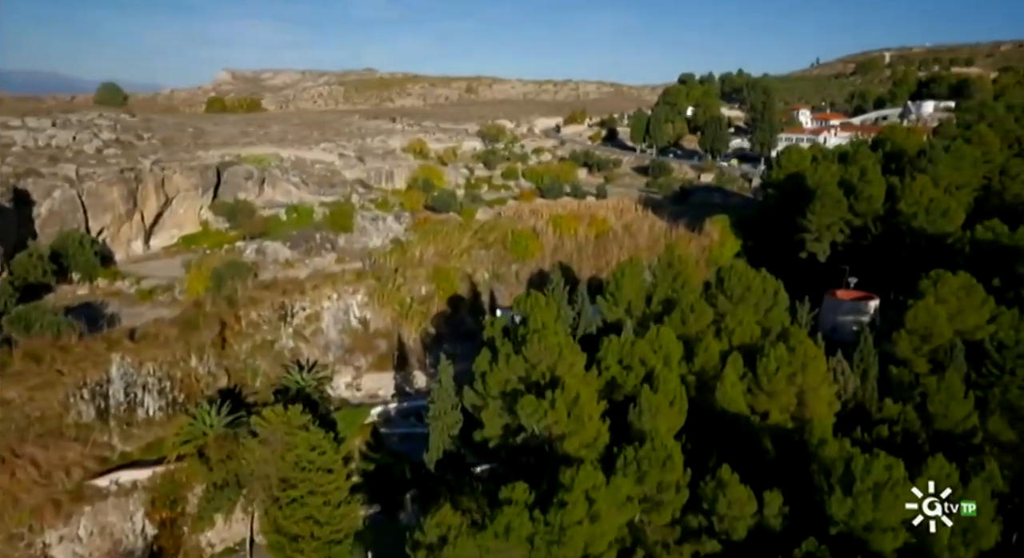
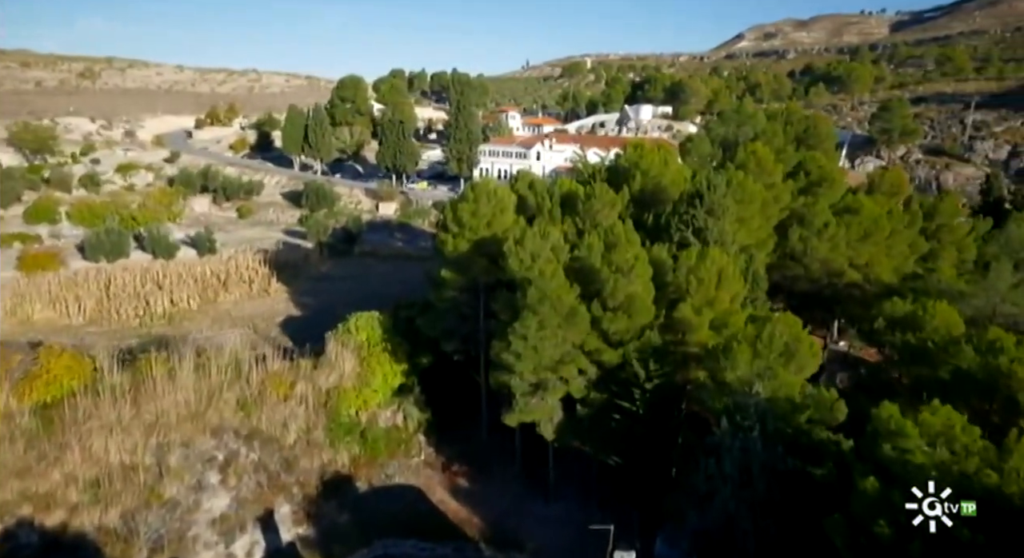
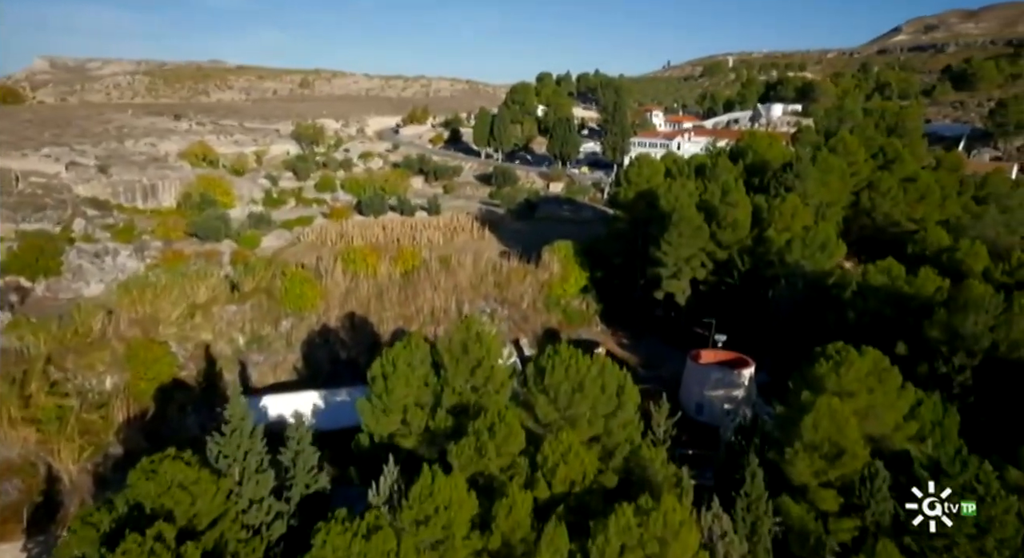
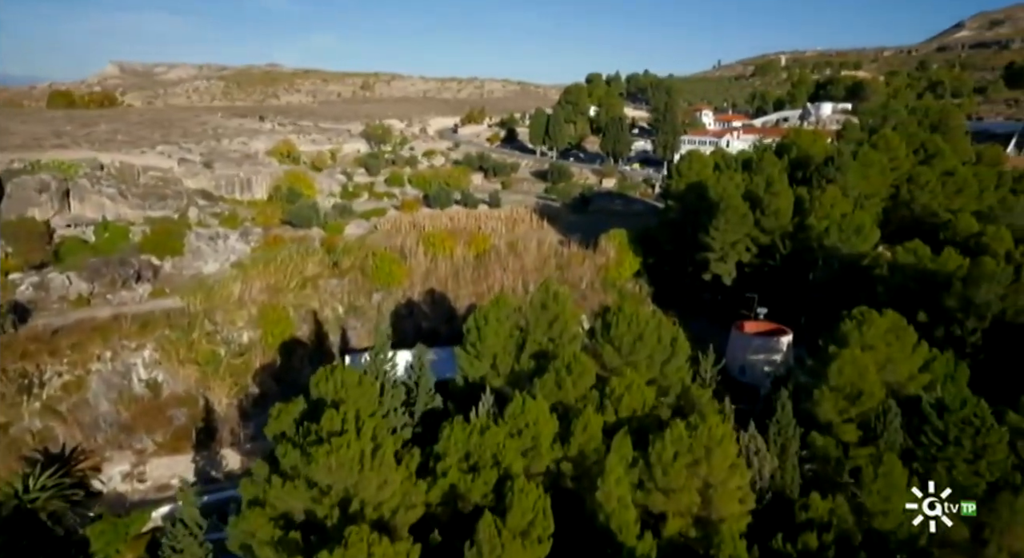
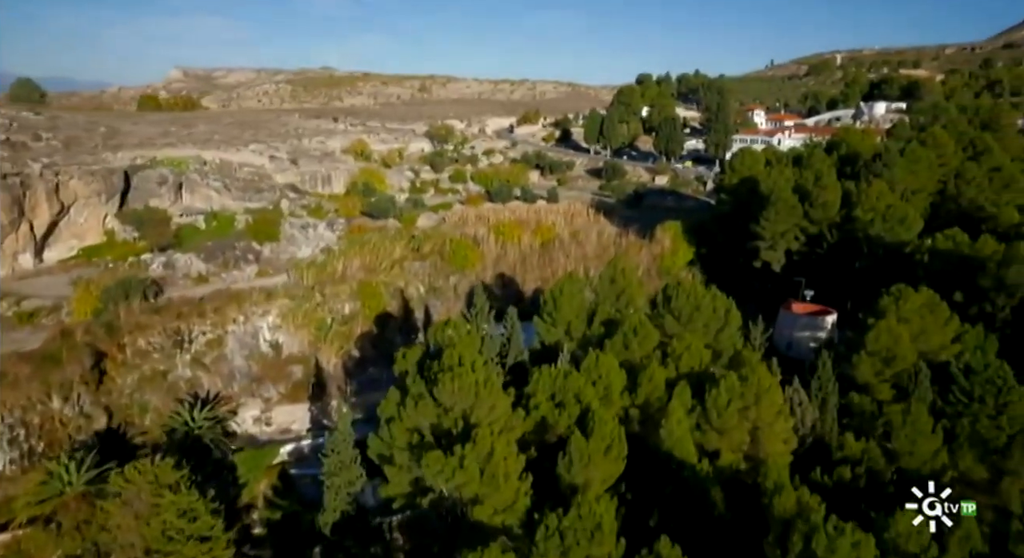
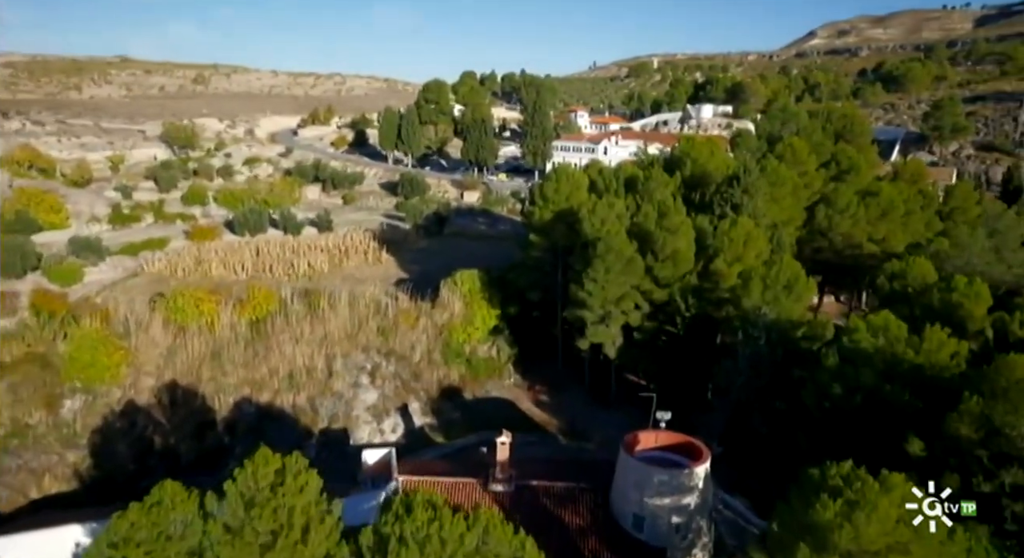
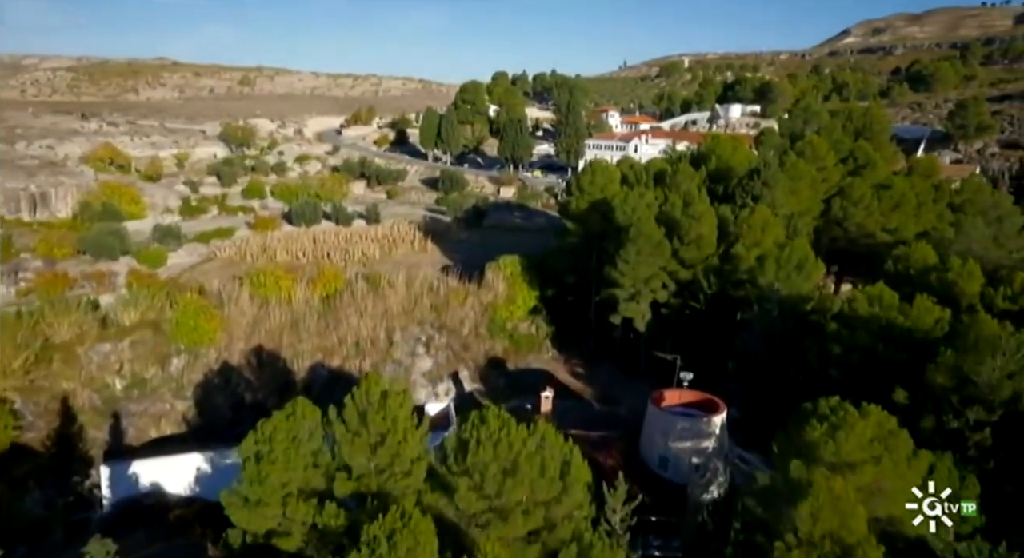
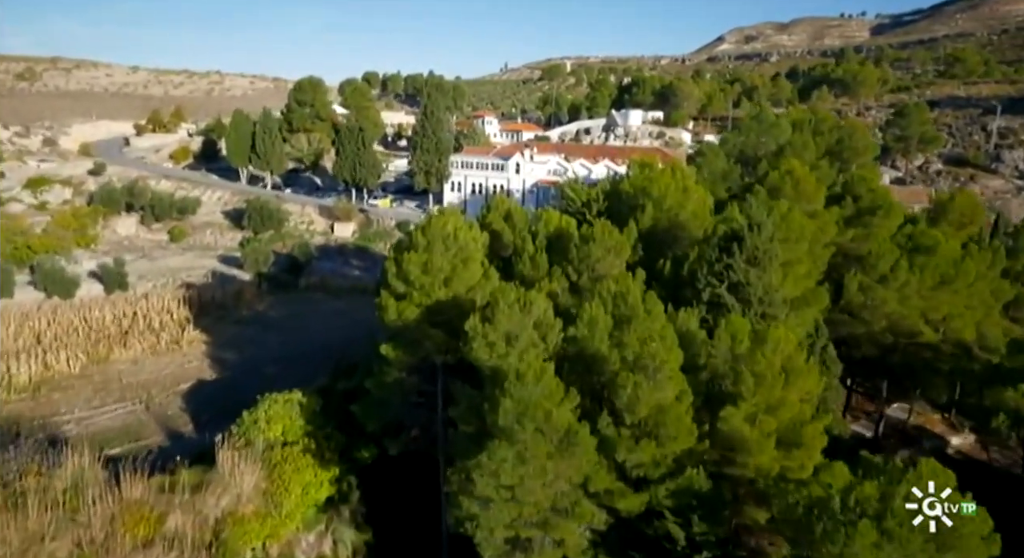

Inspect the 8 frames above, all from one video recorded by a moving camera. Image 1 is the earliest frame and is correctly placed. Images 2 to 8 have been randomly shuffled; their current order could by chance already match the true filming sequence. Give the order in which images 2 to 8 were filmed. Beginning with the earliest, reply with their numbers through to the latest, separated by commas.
5, 4, 3, 7, 6, 2, 8
